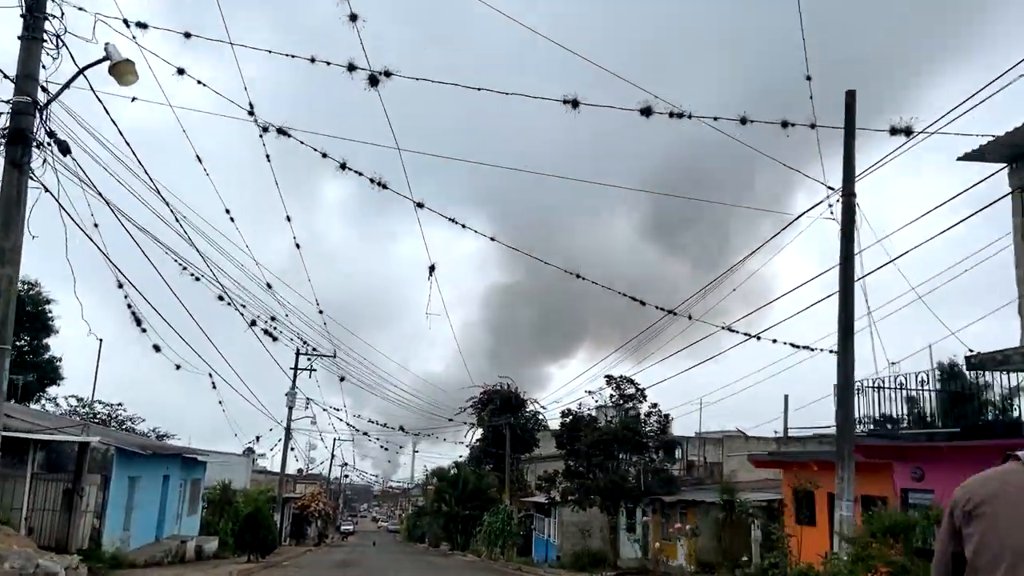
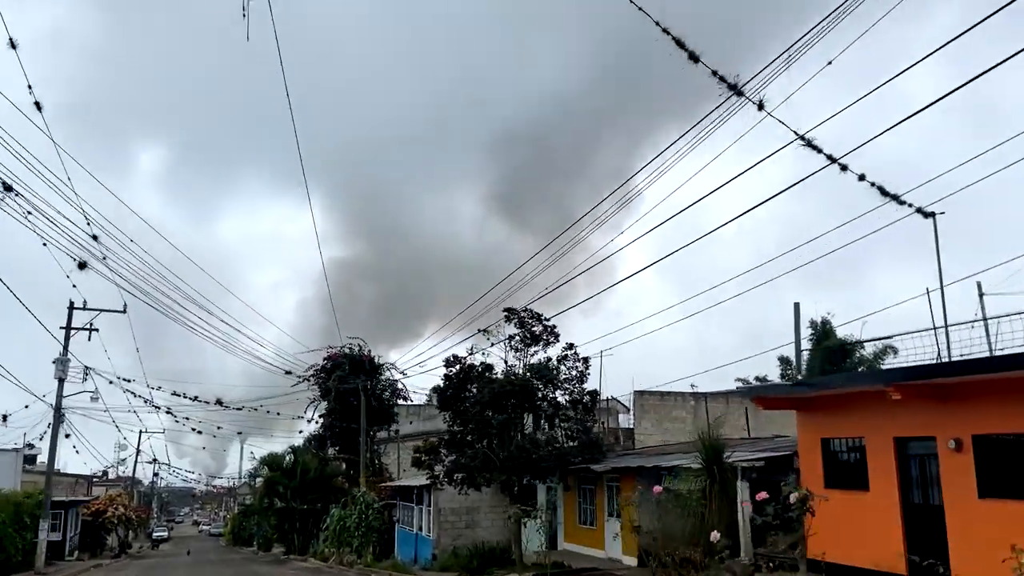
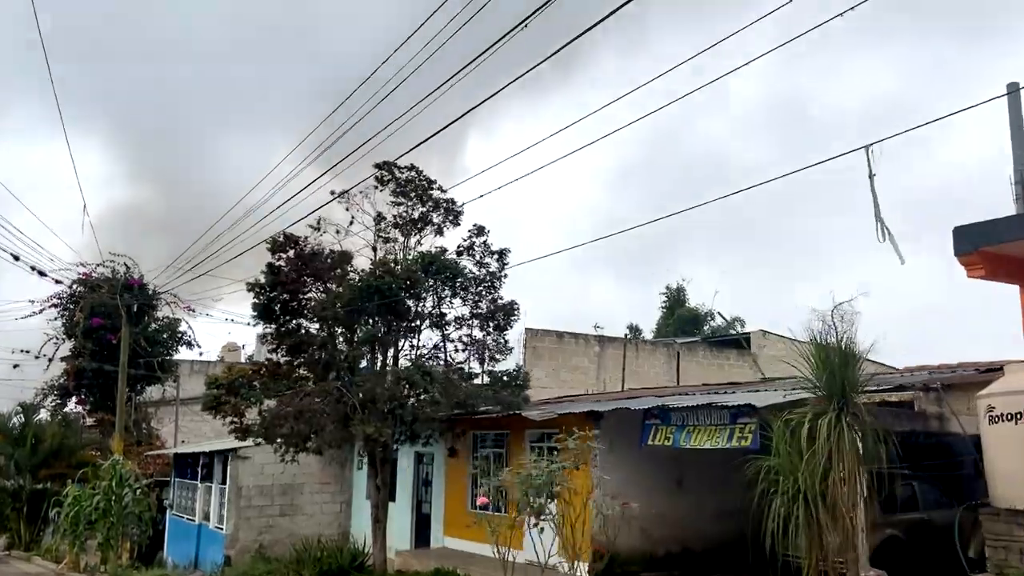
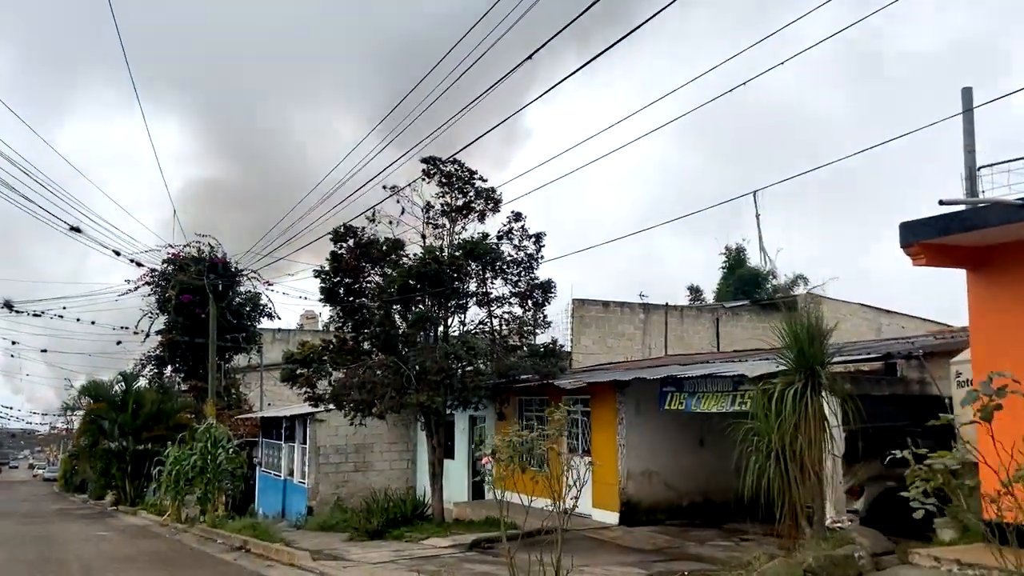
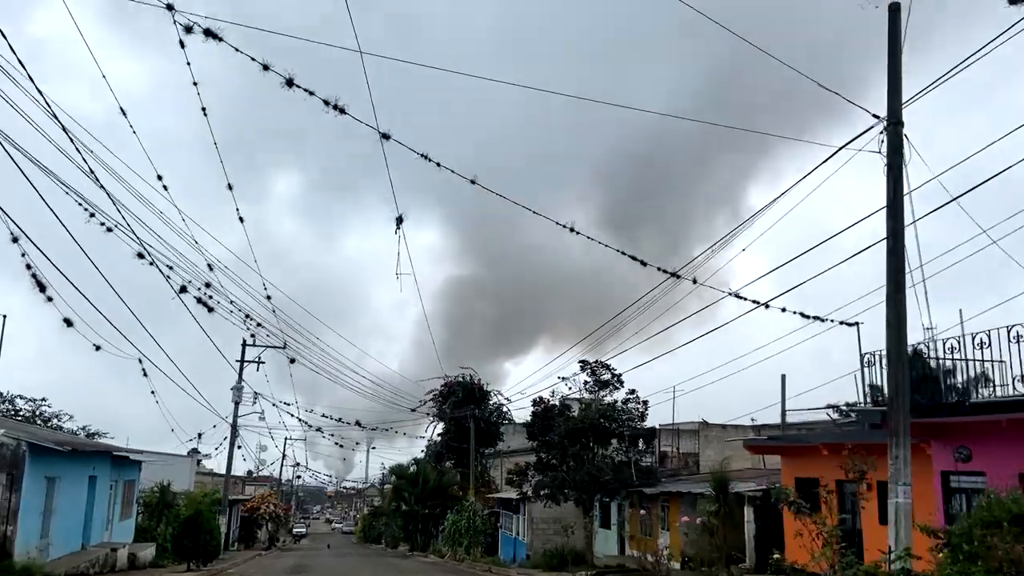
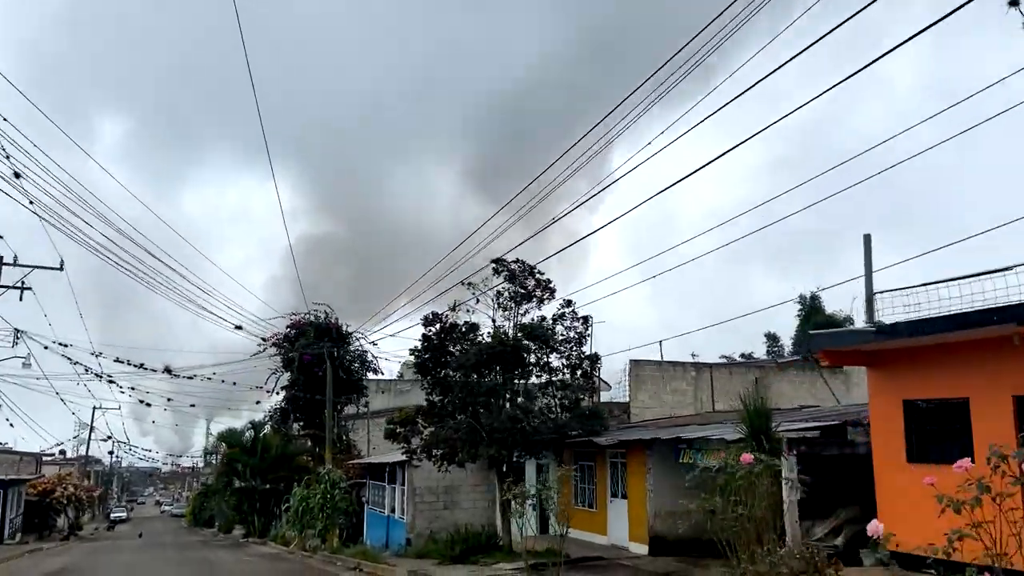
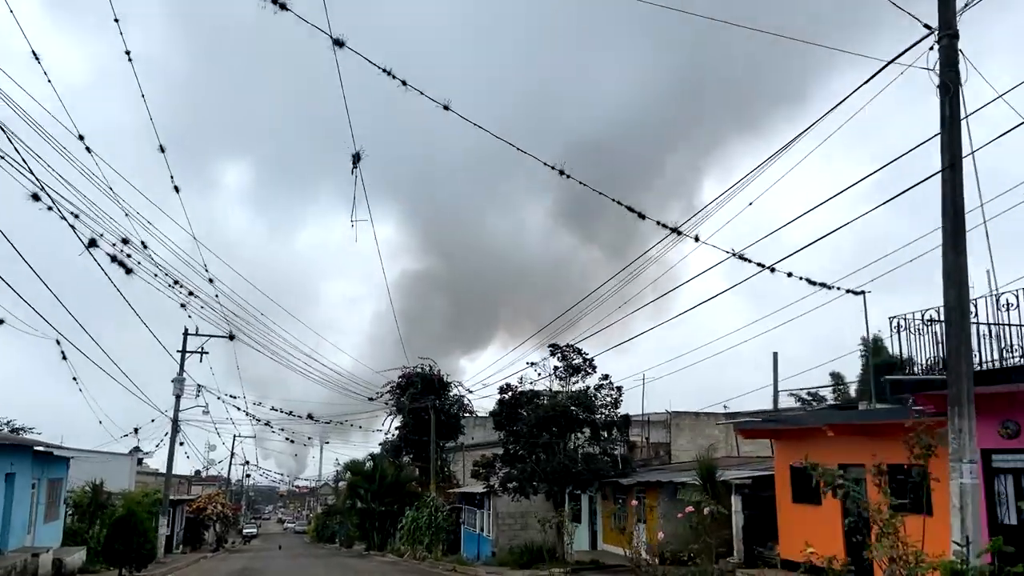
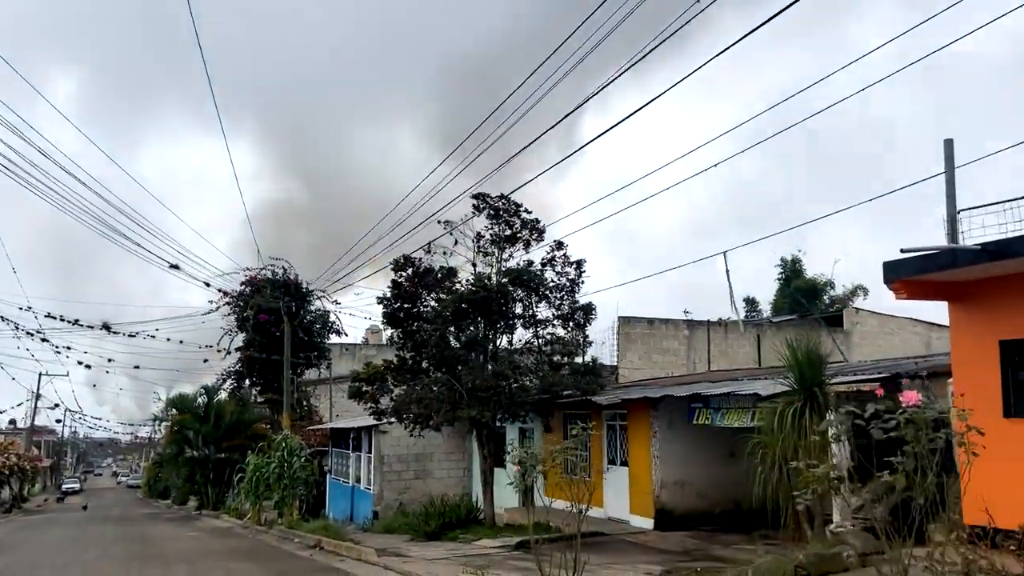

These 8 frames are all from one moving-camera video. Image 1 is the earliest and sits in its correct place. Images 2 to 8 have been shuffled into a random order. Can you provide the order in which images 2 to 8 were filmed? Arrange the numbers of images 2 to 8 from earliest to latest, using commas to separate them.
5, 7, 2, 6, 8, 4, 3
